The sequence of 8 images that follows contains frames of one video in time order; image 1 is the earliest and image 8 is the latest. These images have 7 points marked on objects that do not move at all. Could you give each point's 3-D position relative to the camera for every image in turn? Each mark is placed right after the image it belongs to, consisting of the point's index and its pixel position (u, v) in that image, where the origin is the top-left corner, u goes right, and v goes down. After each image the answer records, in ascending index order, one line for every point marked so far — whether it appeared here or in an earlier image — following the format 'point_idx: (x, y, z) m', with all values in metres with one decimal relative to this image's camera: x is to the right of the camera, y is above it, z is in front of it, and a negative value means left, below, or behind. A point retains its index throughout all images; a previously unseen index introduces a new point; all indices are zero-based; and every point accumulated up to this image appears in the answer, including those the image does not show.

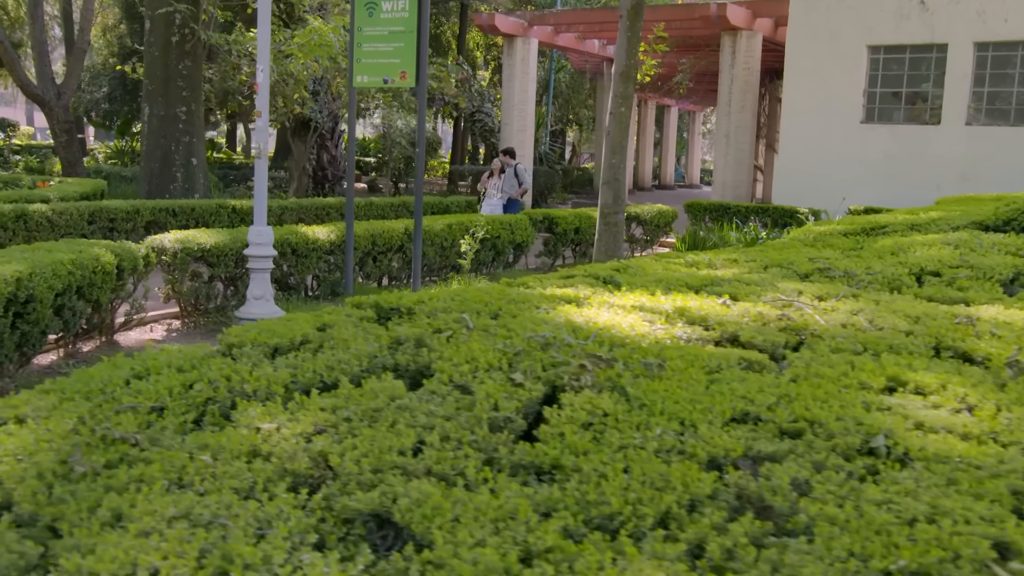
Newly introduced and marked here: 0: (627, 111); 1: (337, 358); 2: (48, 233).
0: (+1.1, +1.6, +9.1) m
1: (-0.4, -0.2, +2.5) m
2: (-4.5, +0.5, +9.5) m
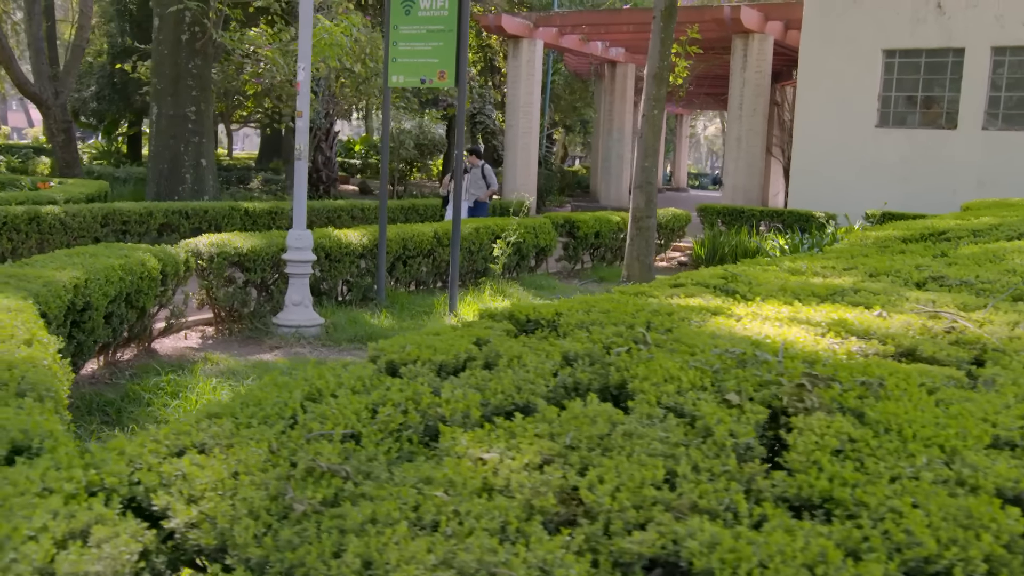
0: (+1.4, +1.6, +8.9) m
1: (0.0, -0.2, +2.3) m
2: (-4.2, +0.5, +9.2) m
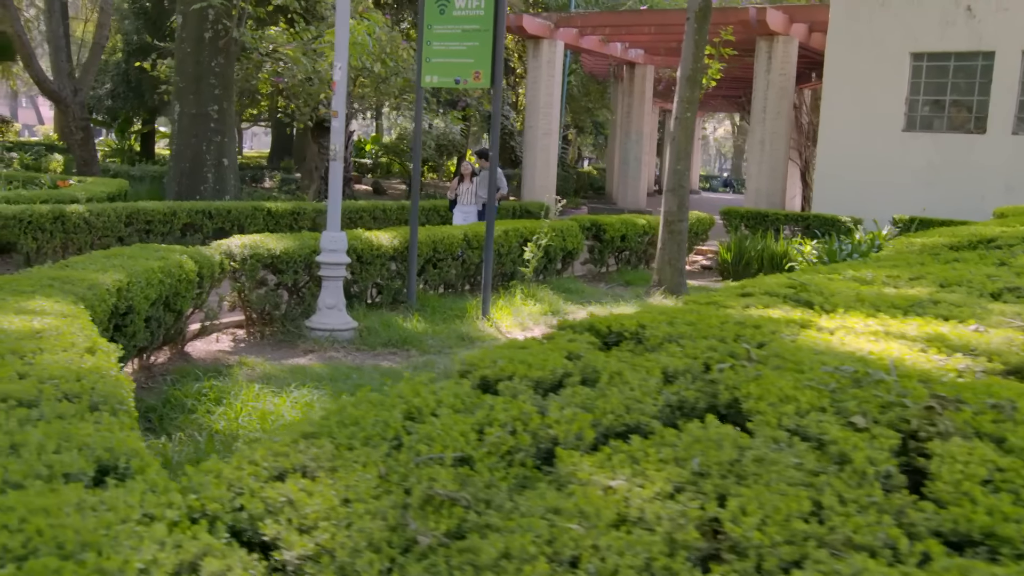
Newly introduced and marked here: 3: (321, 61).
0: (+1.6, +1.5, +8.8) m
1: (+0.3, -0.2, +2.2) m
2: (-4.0, +0.5, +9.1) m
3: (-2.6, +3.1, +13.5) m
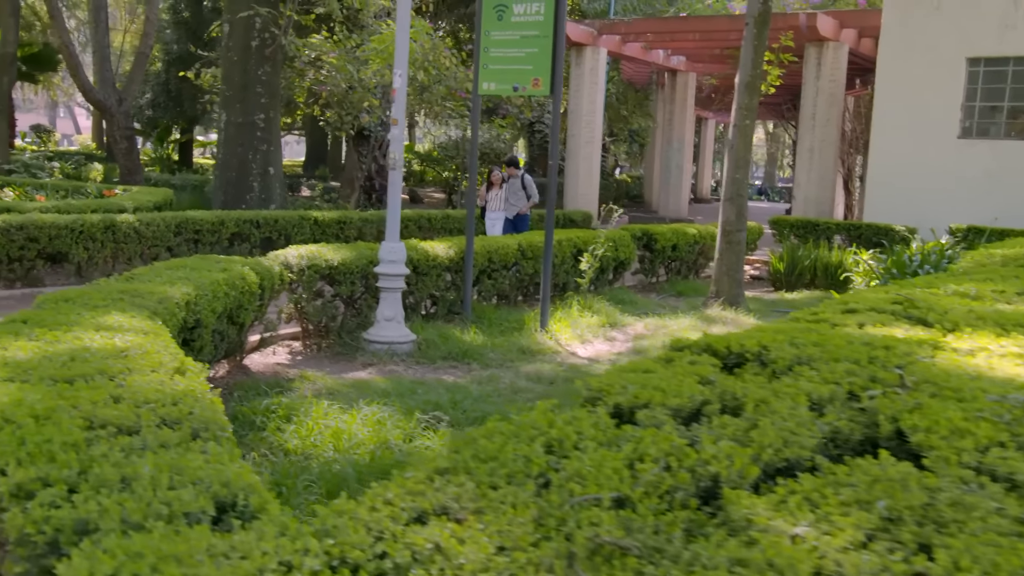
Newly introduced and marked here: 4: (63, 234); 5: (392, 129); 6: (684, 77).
0: (+2.1, +1.4, +8.6) m
1: (+0.5, -0.3, +2.0) m
2: (-3.5, +0.4, +9.1) m
3: (-2.0, +3.0, +13.4) m
4: (-3.9, +0.5, +8.5) m
5: (-0.8, +1.0, +6.4) m
6: (+3.3, +4.1, +18.7) m
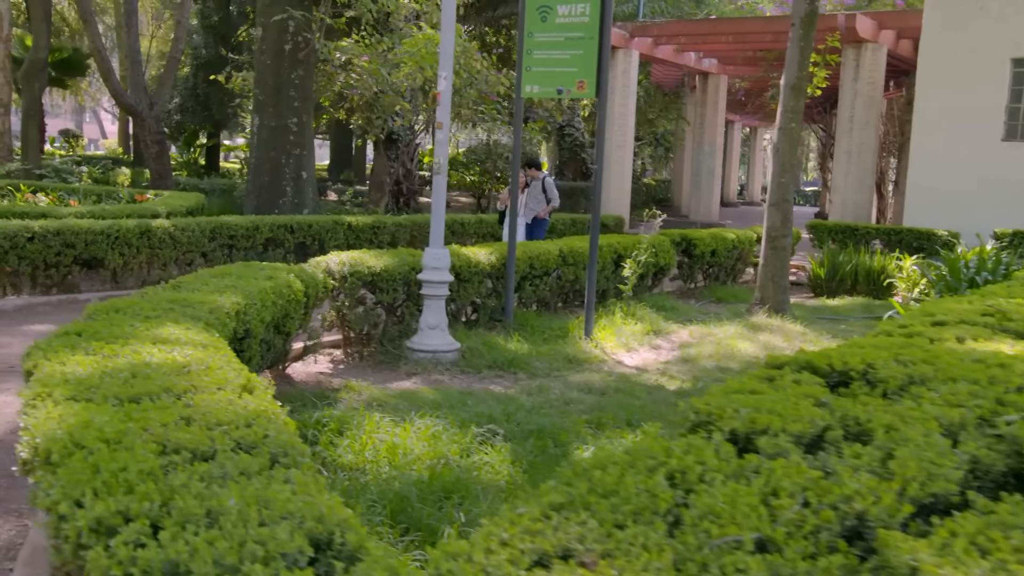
0: (+2.5, +1.4, +8.4) m
1: (+0.8, -0.3, +1.8) m
2: (-3.1, +0.4, +9.0) m
3: (-1.6, +2.9, +13.3) m
4: (-3.6, +0.4, +8.4) m
5: (-0.5, +1.0, +6.3) m
6: (+3.9, +4.0, +18.5) m
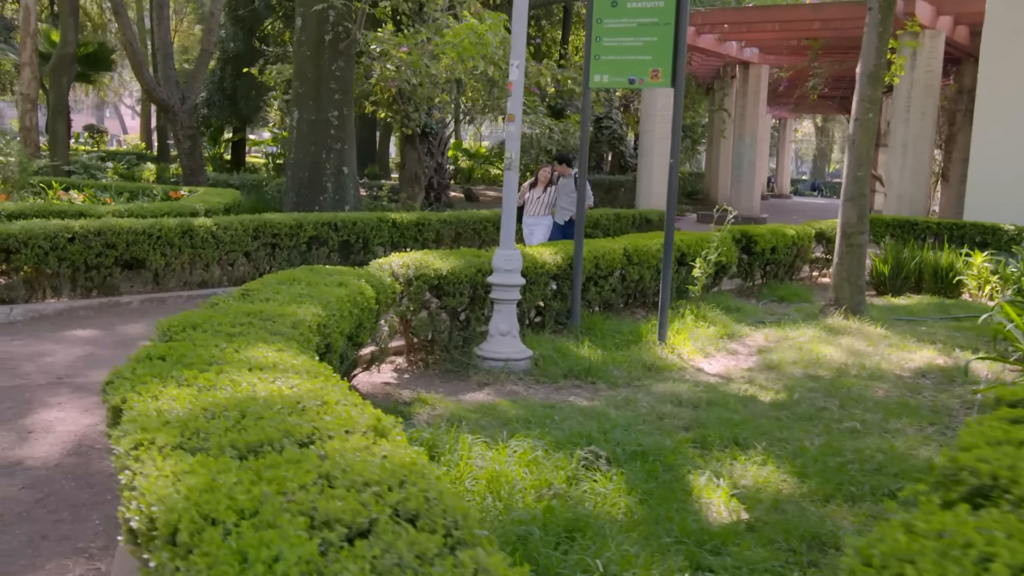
0: (+2.9, +1.4, +7.9) m
1: (+1.2, -0.4, +1.4) m
2: (-2.6, +0.3, +8.6) m
3: (-1.0, +2.9, +12.9) m
4: (-3.1, +0.4, +8.1) m
5: (0.0, +1.0, +5.9) m
6: (+4.5, +4.0, +18.0) m
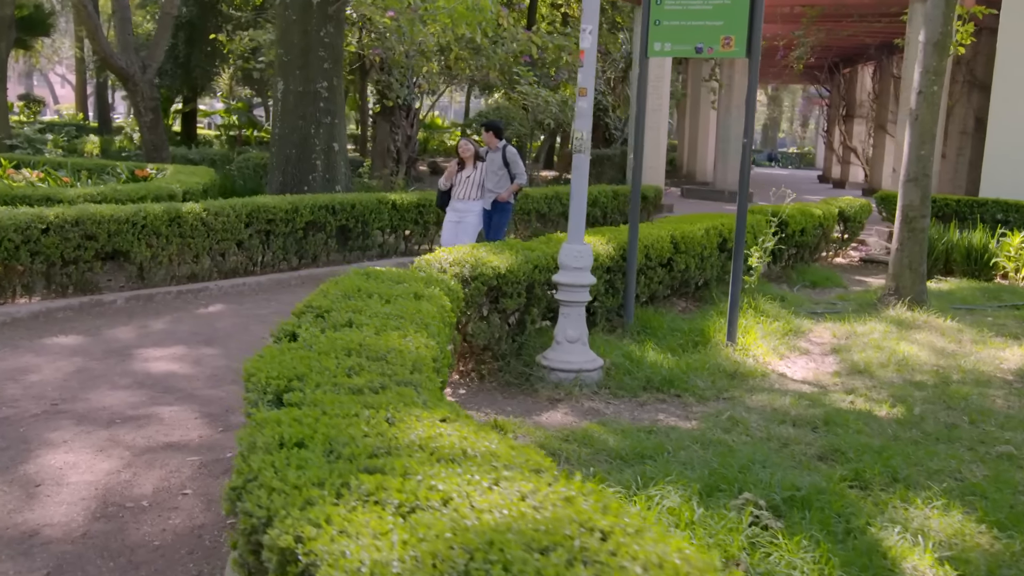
0: (+3.2, +1.5, +7.2) m
1: (+1.8, -0.5, +0.7) m
2: (-2.4, +0.4, +7.6) m
3: (-1.1, +3.1, +11.9) m
4: (-2.8, +0.4, +7.1) m
5: (+0.3, +1.0, +5.1) m
6: (+4.1, +4.4, +17.3) m
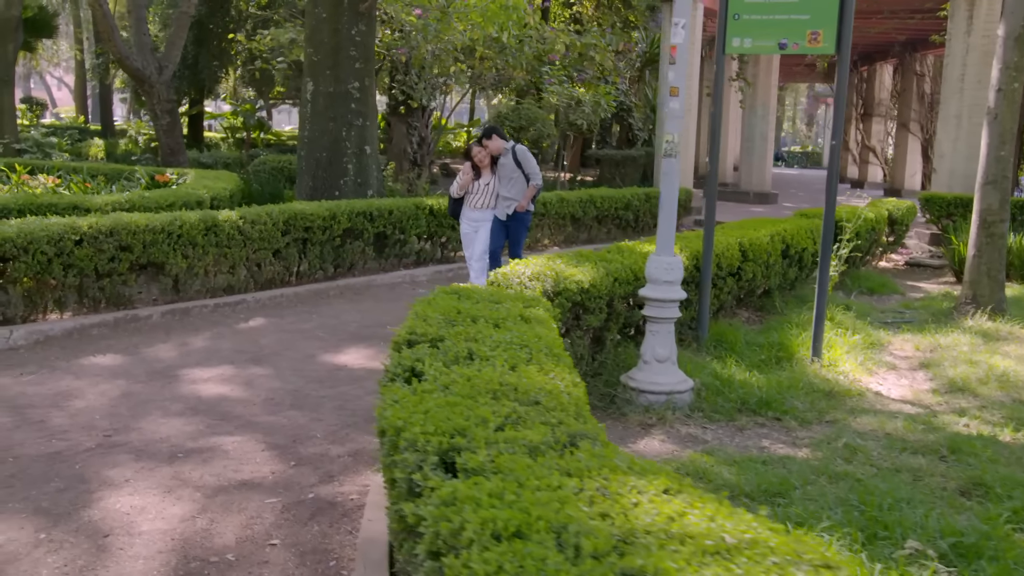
0: (+3.6, +1.4, +6.9) m
1: (+2.3, -0.6, +0.3) m
2: (-2.0, +0.3, +7.2) m
3: (-0.7, +3.1, +11.5) m
4: (-2.4, +0.3, +6.7) m
5: (+0.8, +0.9, +4.7) m
6: (+4.4, +4.4, +16.9) m
